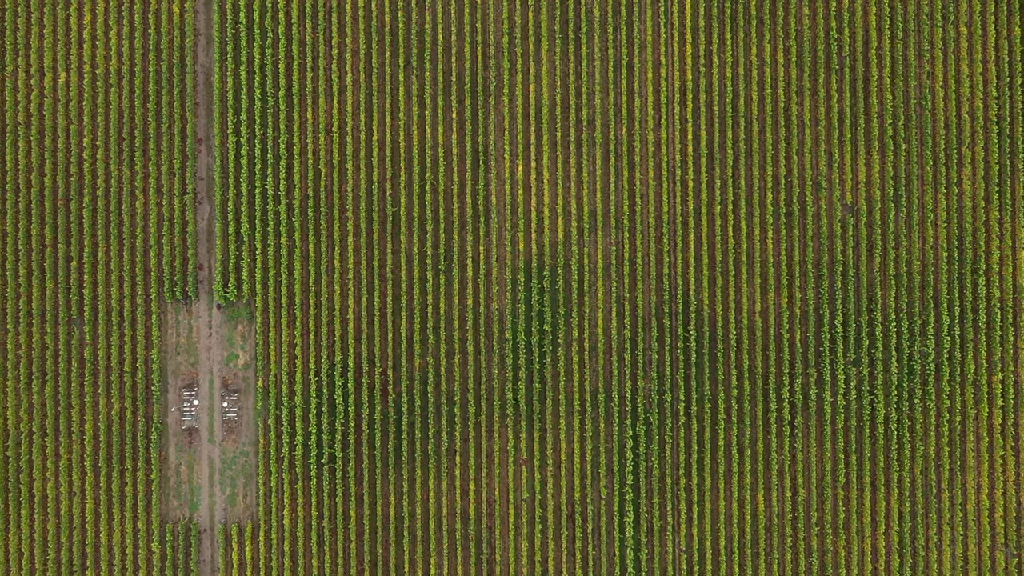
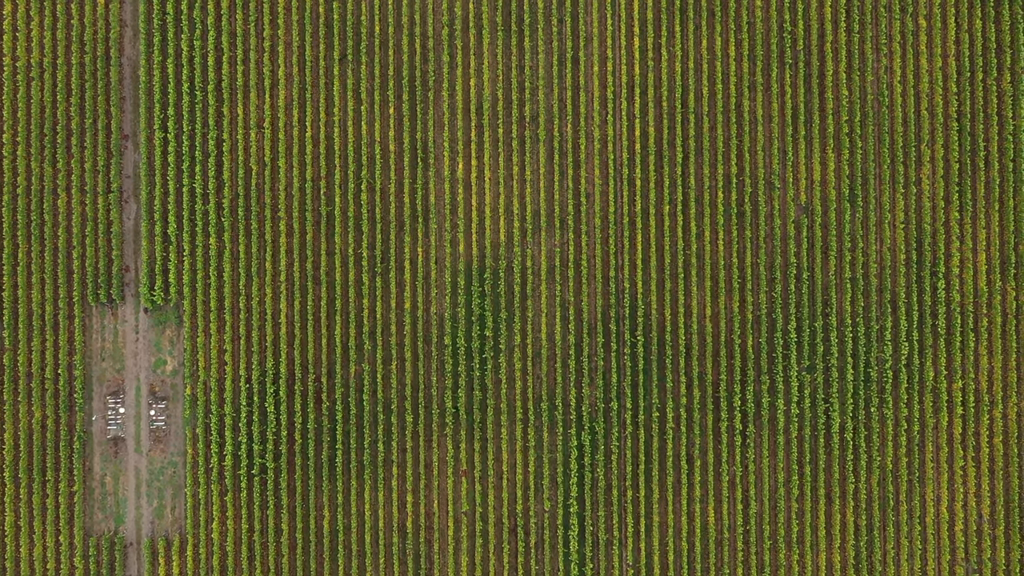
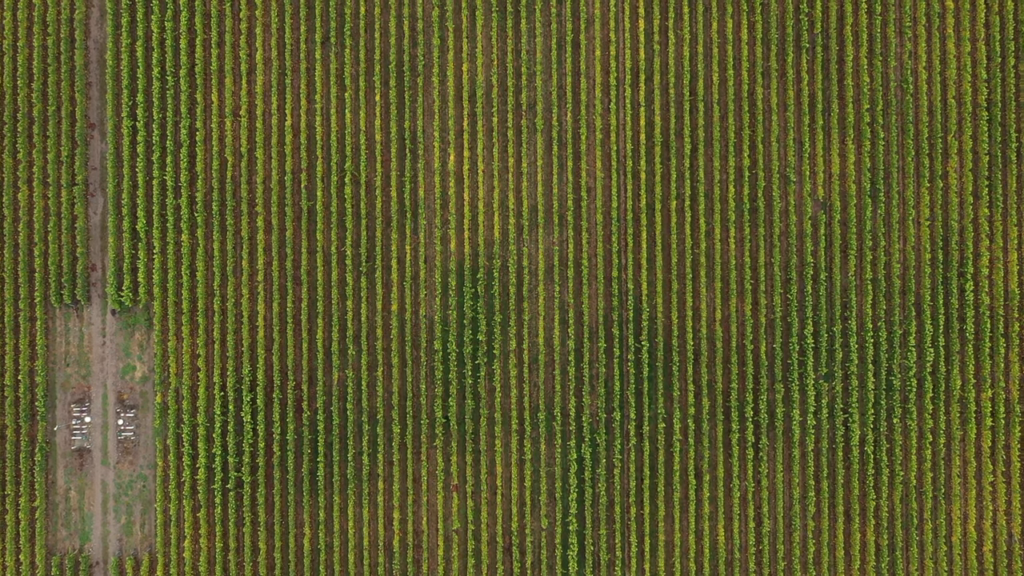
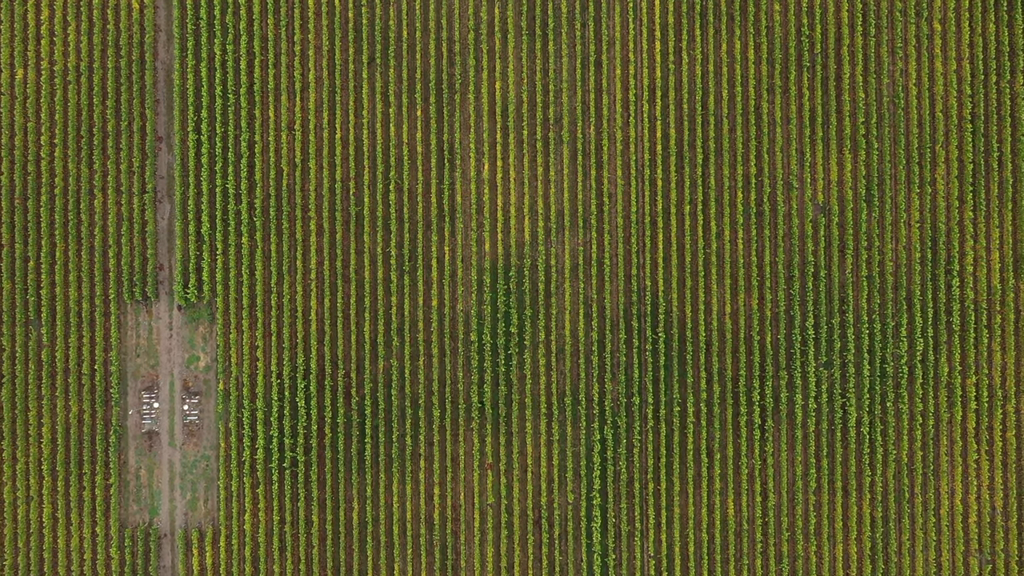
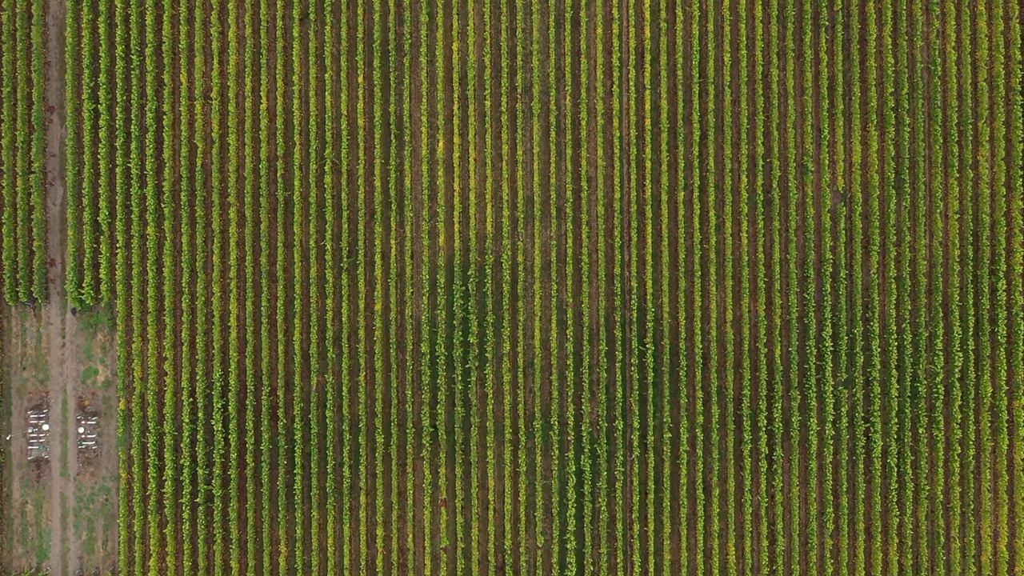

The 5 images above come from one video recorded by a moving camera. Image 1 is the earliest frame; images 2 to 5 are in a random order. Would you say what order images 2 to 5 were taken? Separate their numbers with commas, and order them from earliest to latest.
4, 2, 3, 5
